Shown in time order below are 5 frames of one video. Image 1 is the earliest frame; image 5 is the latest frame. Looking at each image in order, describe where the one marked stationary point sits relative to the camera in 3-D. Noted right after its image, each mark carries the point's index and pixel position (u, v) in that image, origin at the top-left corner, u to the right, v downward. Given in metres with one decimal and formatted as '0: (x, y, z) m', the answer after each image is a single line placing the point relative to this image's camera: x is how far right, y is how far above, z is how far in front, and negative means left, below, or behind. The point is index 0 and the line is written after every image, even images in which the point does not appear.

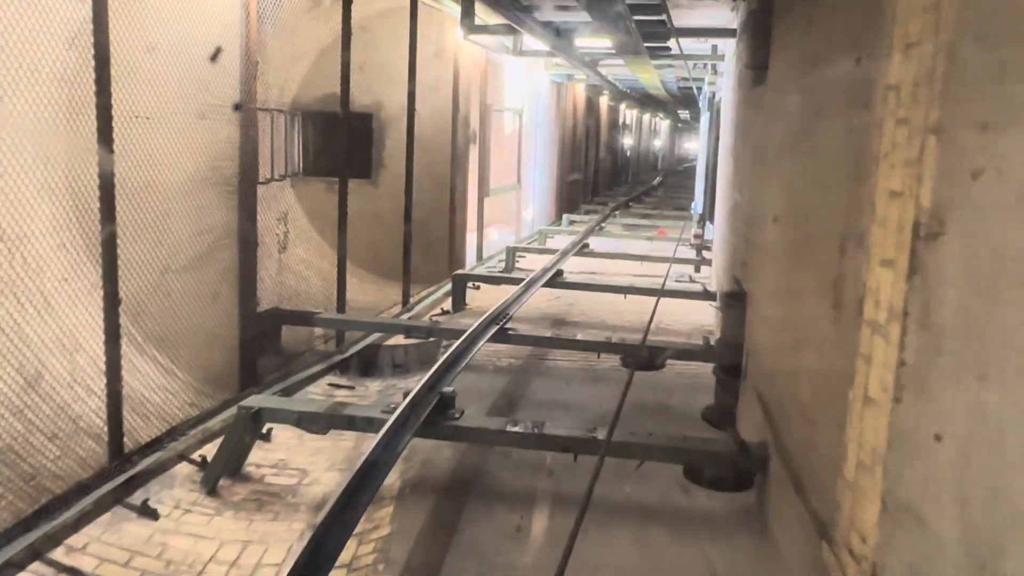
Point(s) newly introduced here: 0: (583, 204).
0: (+0.9, +1.1, +12.1) m
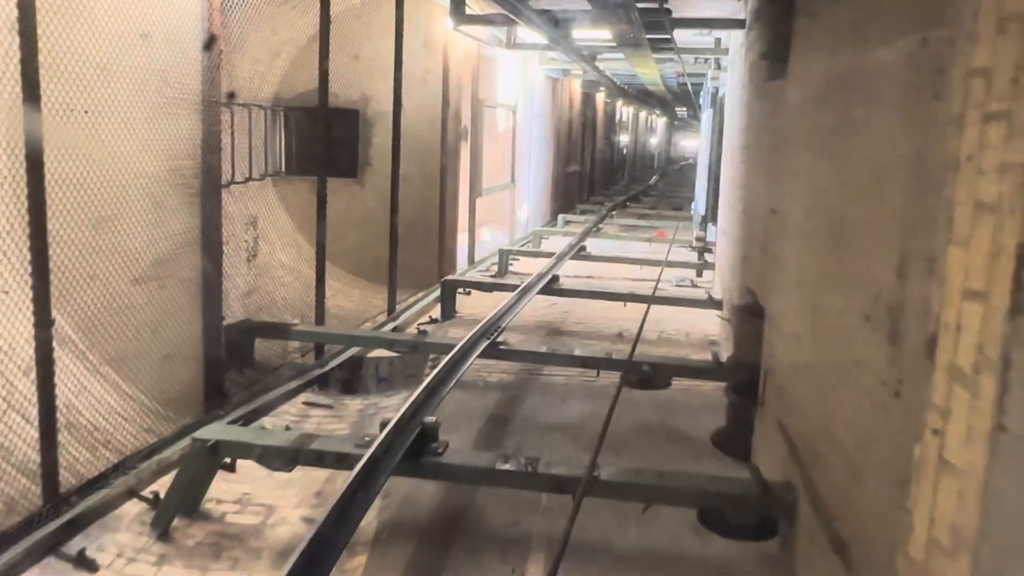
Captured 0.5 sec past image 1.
0: (+0.9, +1.1, +11.8) m
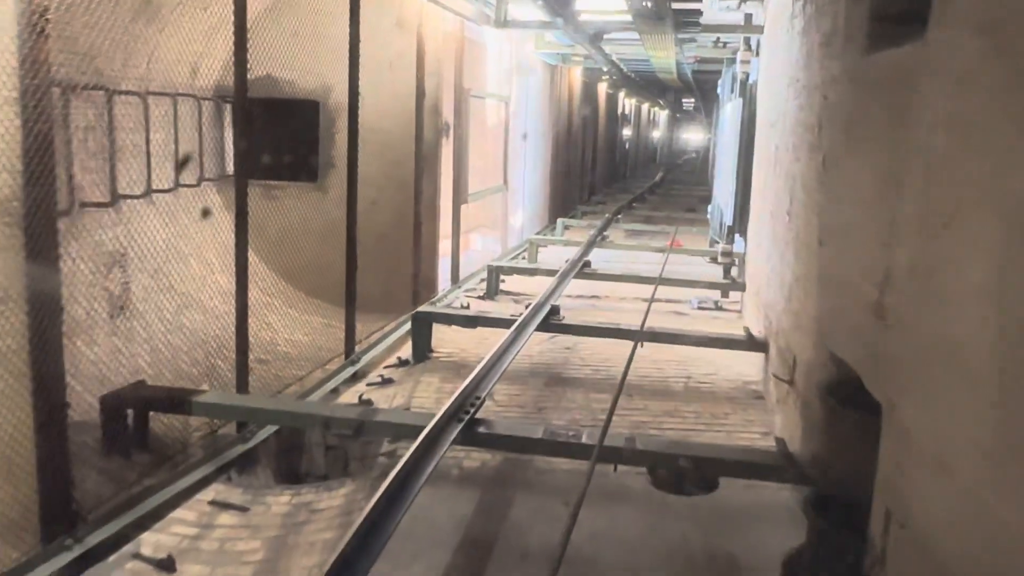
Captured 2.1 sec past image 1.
0: (+0.8, +1.0, +10.8) m
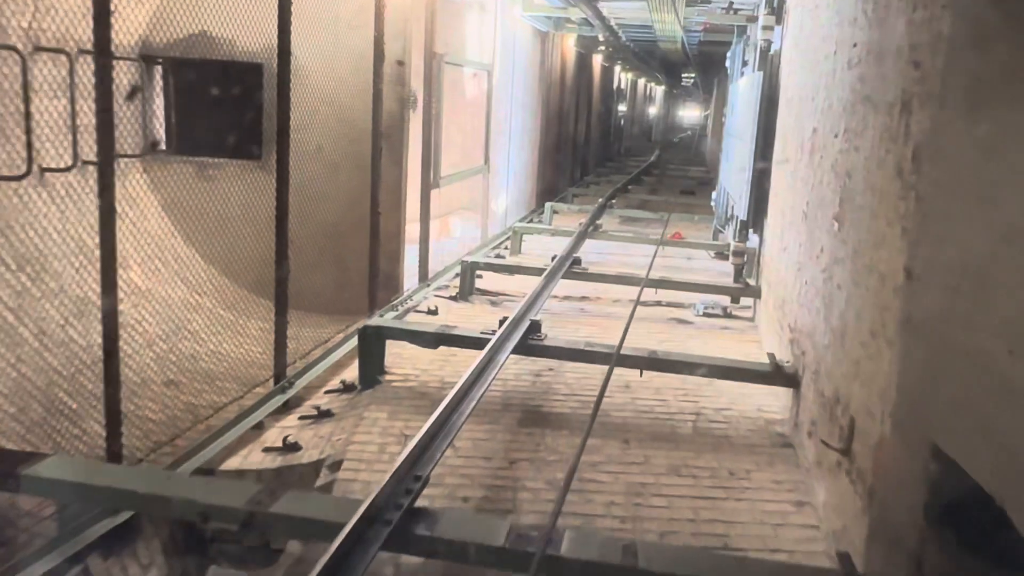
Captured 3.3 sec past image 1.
0: (+0.6, +1.2, +10.0) m
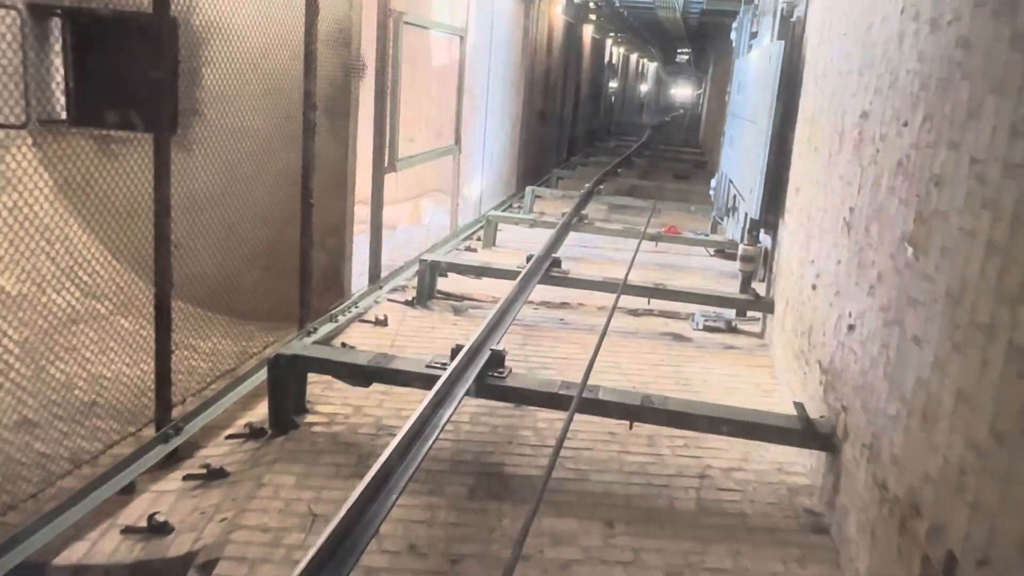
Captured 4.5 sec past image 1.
0: (+0.4, +1.3, +9.3) m
